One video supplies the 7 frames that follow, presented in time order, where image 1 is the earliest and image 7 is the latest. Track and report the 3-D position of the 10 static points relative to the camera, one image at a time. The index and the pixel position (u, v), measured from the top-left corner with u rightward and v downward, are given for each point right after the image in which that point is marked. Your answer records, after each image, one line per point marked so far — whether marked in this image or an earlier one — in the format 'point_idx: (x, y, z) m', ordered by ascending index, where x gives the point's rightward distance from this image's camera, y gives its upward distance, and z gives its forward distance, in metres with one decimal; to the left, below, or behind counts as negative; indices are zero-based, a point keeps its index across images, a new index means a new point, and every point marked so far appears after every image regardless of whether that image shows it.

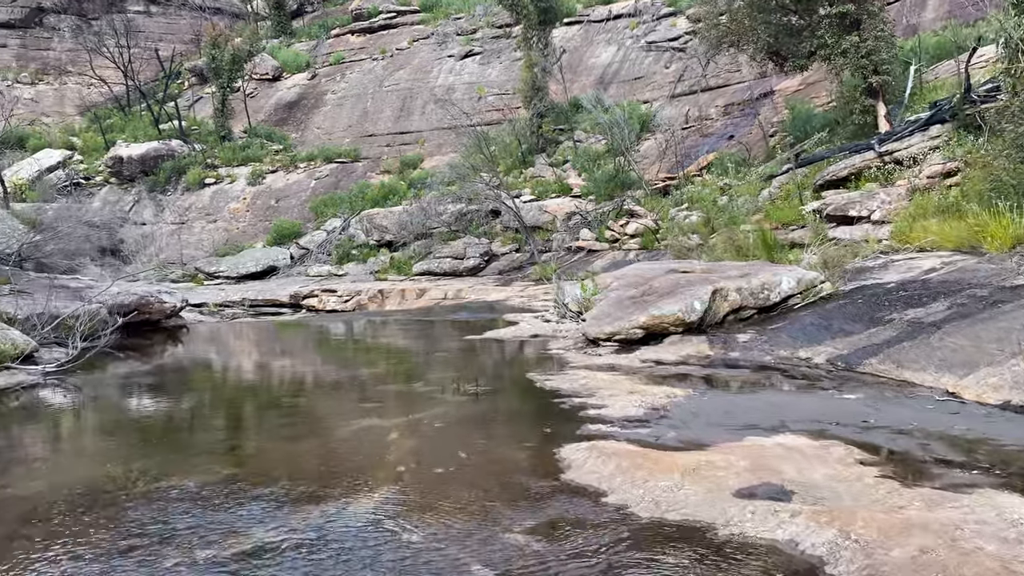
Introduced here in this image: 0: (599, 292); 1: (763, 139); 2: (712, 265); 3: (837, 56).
0: (+0.9, -0.1, +8.1) m
1: (+5.9, +3.5, +19.4) m
2: (+1.7, +0.2, +7.1) m
3: (+5.5, +3.9, +13.9) m
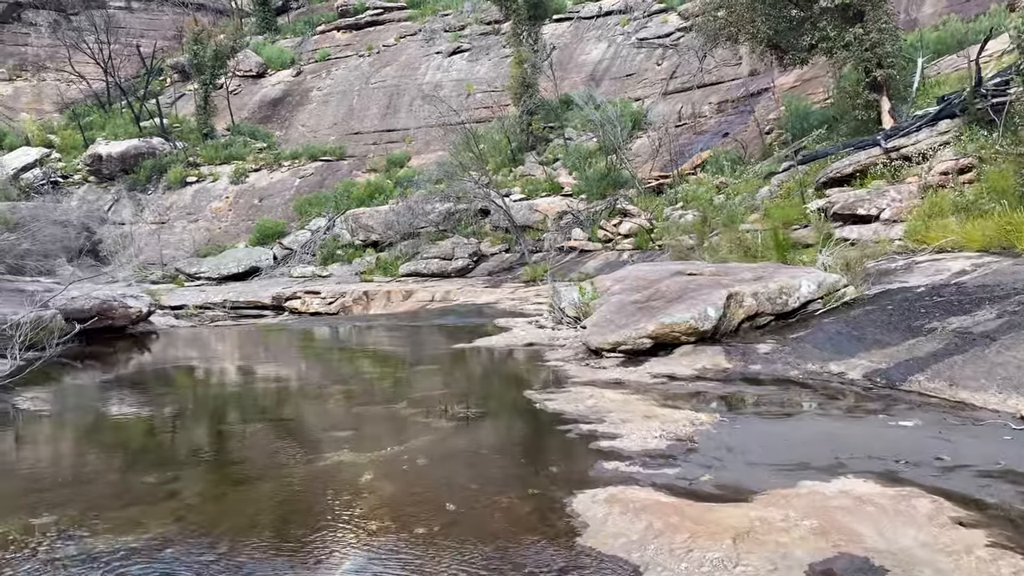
0: (+0.8, -0.1, +7.6) m
1: (+5.6, +3.4, +18.9) m
2: (+1.7, +0.2, +6.6) m
3: (+5.3, +3.9, +13.4) m
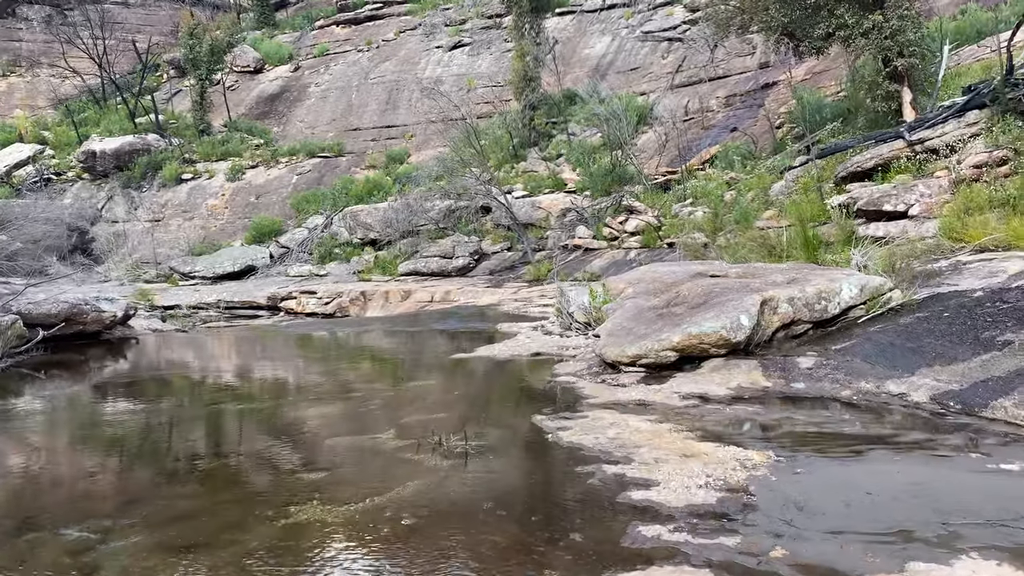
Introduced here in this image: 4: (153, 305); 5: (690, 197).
0: (+0.8, -0.1, +7.0) m
1: (+5.7, +3.5, +18.3) m
2: (+1.7, +0.1, +6.0) m
3: (+5.3, +3.9, +12.8) m
4: (-7.3, -0.3, +17.0) m
5: (+3.4, +1.7, +16.0) m
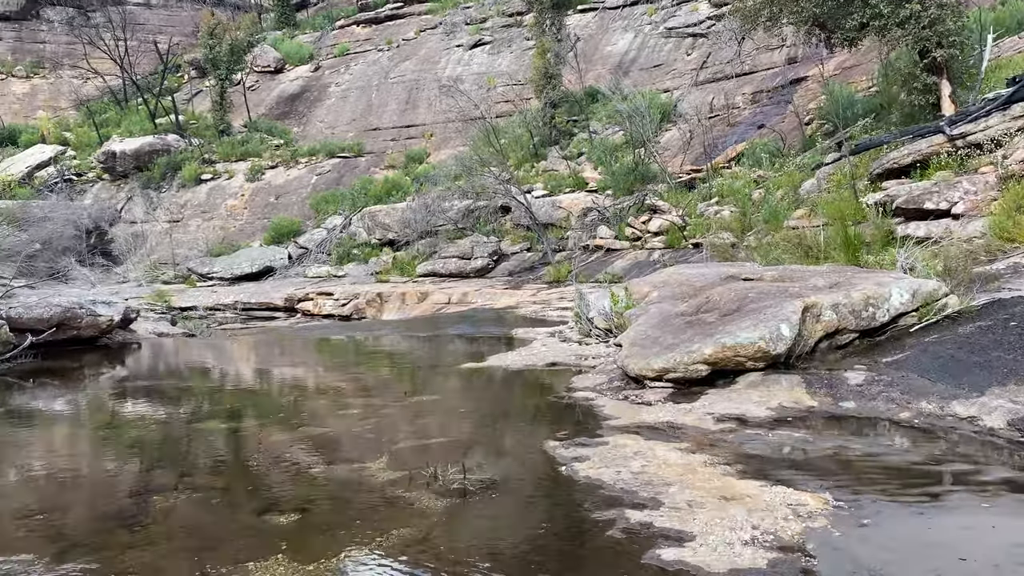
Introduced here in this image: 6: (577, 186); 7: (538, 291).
0: (+1.0, -0.1, +6.5) m
1: (+6.1, +3.4, +17.7) m
2: (+1.8, +0.1, +5.5) m
3: (+5.6, +3.8, +12.2) m
4: (-6.9, -0.4, +16.8) m
5: (+3.8, +1.7, +15.4) m
6: (+1.5, +2.4, +19.6) m
7: (+0.5, -0.1, +14.6) m
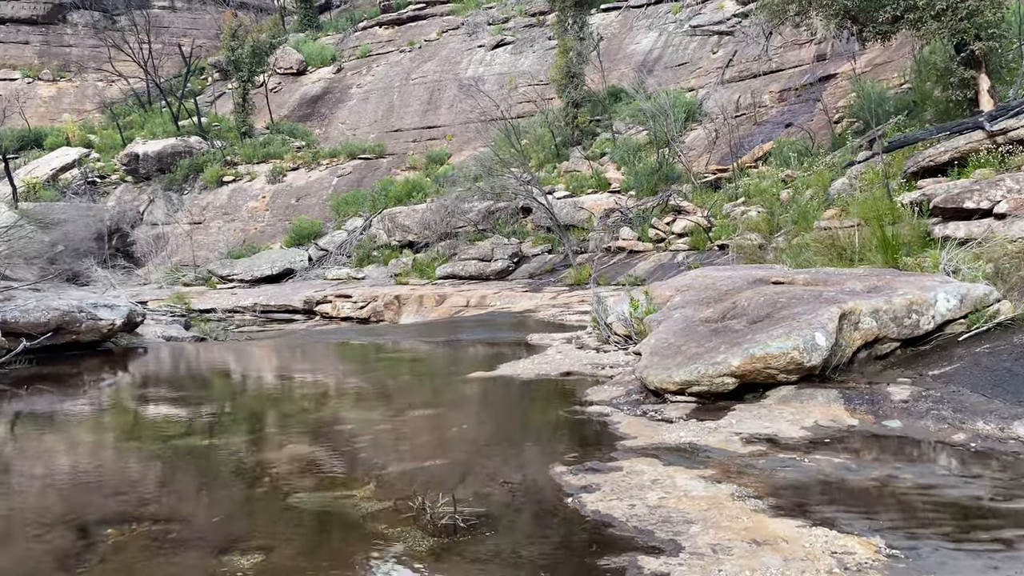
0: (+1.1, -0.2, +6.2) m
1: (+6.6, +3.4, +17.2) m
2: (+1.9, +0.1, +5.1) m
3: (+5.9, +3.8, +11.8) m
4: (-6.5, -0.4, +16.6) m
5: (+4.2, +1.7, +15.0) m
6: (+2.0, +2.3, +19.2) m
7: (+0.8, -0.1, +14.2) m
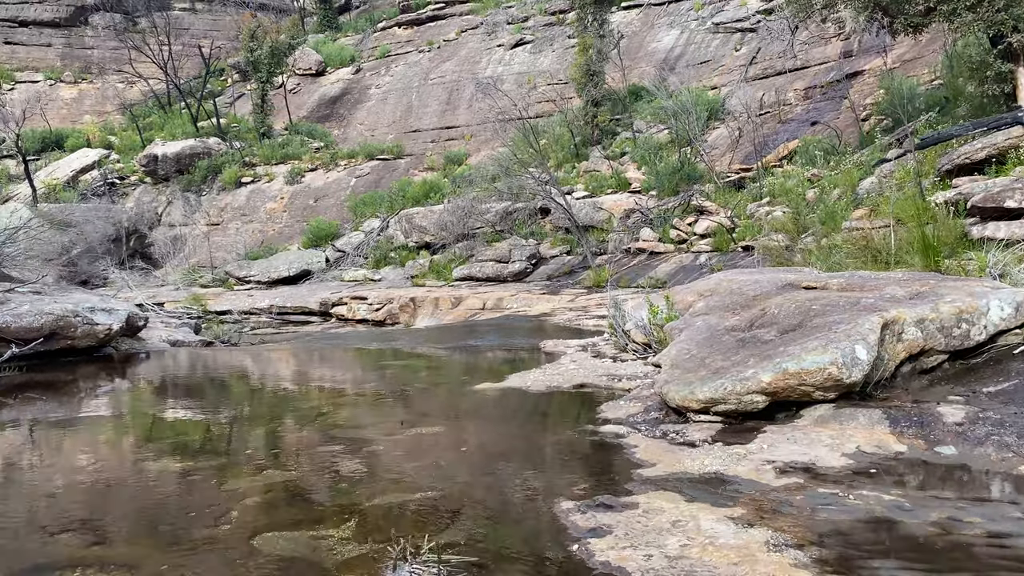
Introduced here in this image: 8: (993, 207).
0: (+1.2, -0.2, +5.8) m
1: (+6.9, +3.3, +16.7) m
2: (+2.0, +0.1, +4.8) m
3: (+6.1, +3.7, +11.3) m
4: (-6.1, -0.4, +16.5) m
5: (+4.5, +1.6, +14.6) m
6: (+2.4, +2.3, +18.8) m
7: (+1.1, -0.1, +13.9) m
8: (+4.6, +0.8, +8.0) m
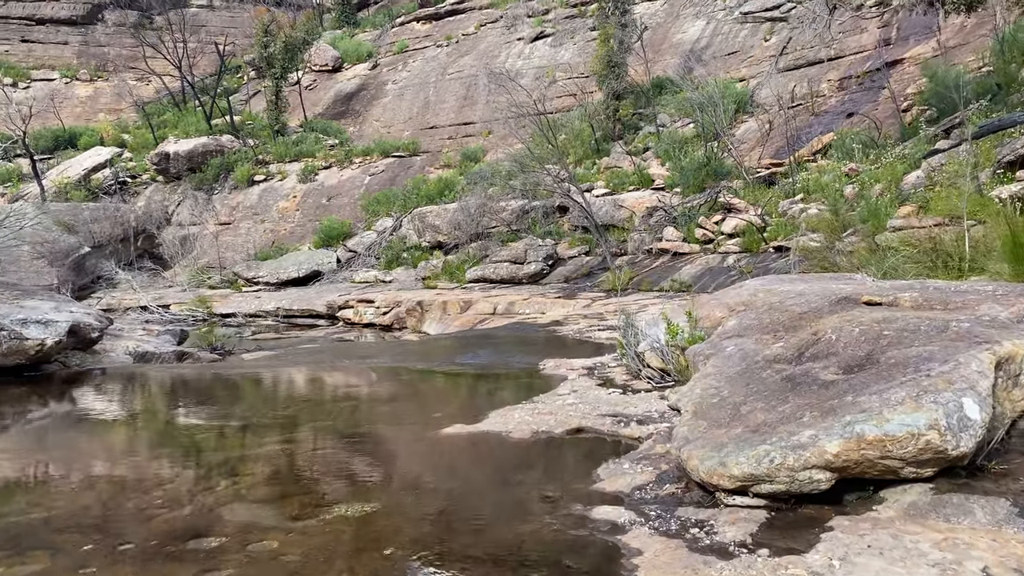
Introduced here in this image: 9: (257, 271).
0: (+1.1, -0.3, +4.8) m
1: (+7.2, +3.2, +15.5) m
2: (+1.9, 0.0, +3.7) m
3: (+6.2, +3.7, +10.1) m
4: (-5.9, -0.5, +15.7) m
5: (+4.7, +1.6, +13.4) m
6: (+2.8, +2.2, +17.8) m
7: (+1.3, -0.2, +12.9) m
8: (+4.6, +0.7, +6.9) m
9: (-6.0, +0.4, +19.2) m
